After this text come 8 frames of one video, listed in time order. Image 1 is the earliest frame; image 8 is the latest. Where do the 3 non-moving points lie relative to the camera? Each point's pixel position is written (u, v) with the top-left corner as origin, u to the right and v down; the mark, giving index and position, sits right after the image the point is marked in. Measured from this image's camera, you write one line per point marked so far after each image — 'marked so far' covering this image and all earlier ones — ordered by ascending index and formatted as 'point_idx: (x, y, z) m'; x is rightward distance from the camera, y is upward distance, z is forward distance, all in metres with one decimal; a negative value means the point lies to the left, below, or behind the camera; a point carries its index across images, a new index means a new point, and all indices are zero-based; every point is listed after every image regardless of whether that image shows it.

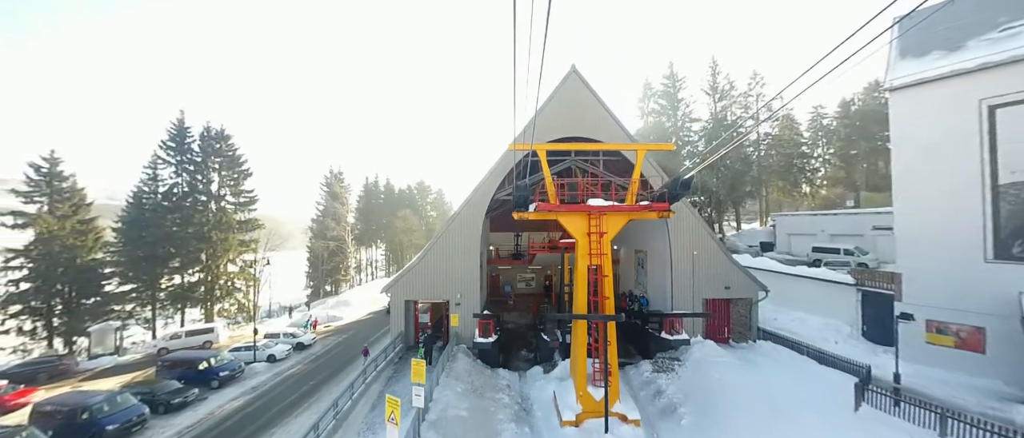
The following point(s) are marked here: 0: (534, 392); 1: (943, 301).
0: (+0.7, -5.7, +9.9) m
1: (+13.0, -2.4, +9.0) m
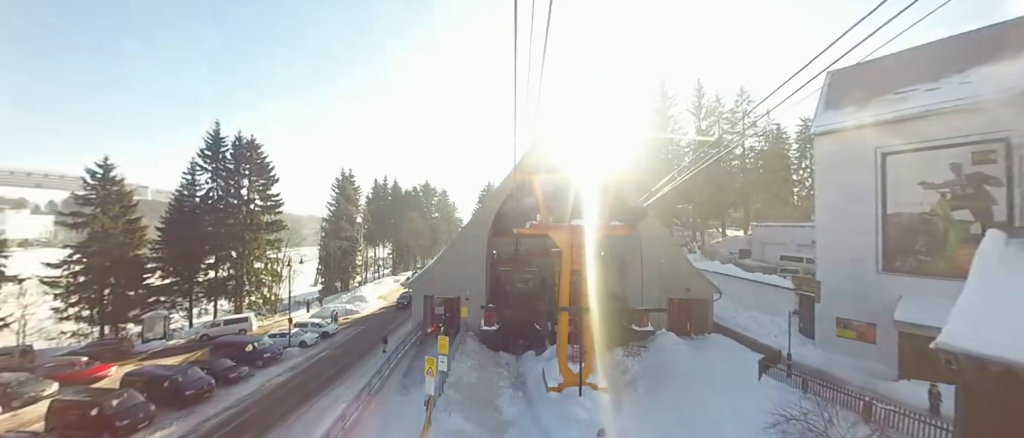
0: (+0.6, -6.2, +12.5) m
1: (+12.9, -3.2, +11.5) m
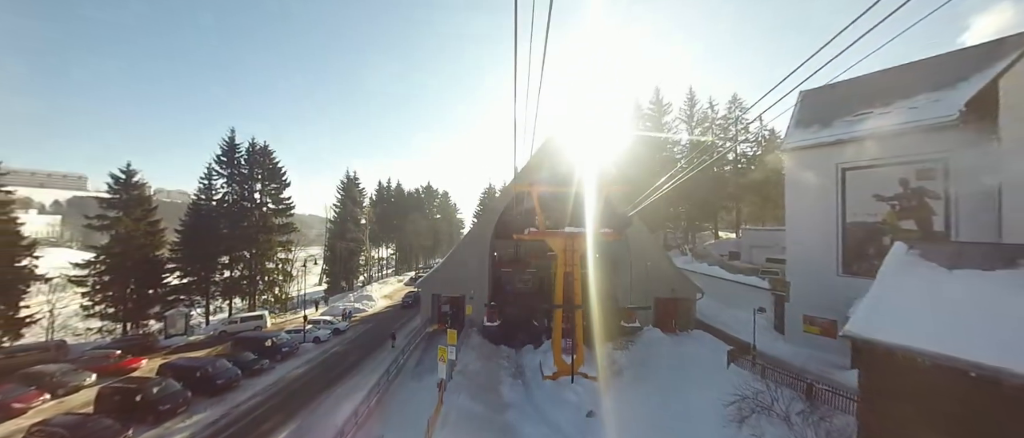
0: (+0.6, -6.5, +13.9) m
1: (+12.9, -3.5, +12.9) m
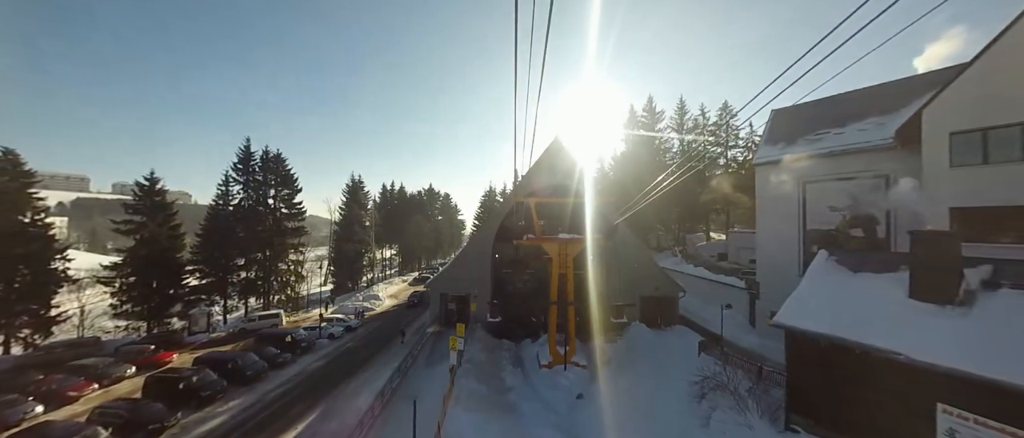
0: (+0.7, -6.9, +15.6) m
1: (+13.0, -3.9, +14.6) m
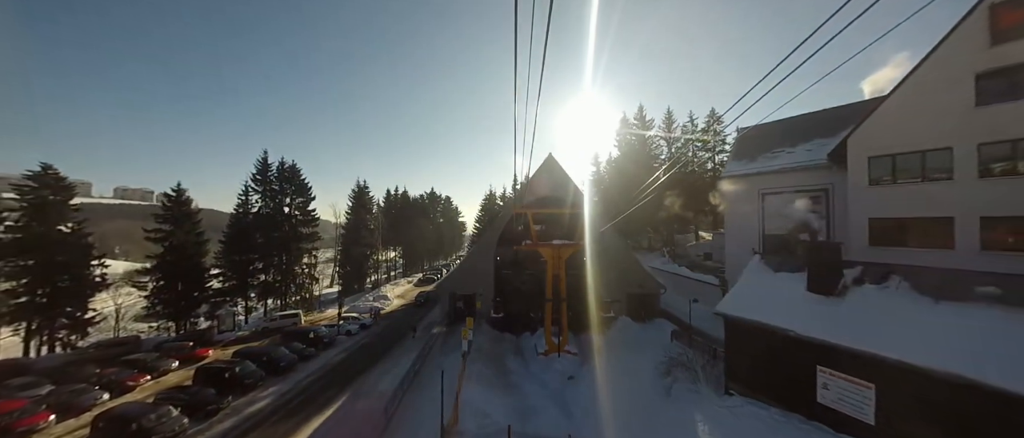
0: (+0.7, -7.4, +17.8) m
1: (+13.0, -4.2, +16.9) m
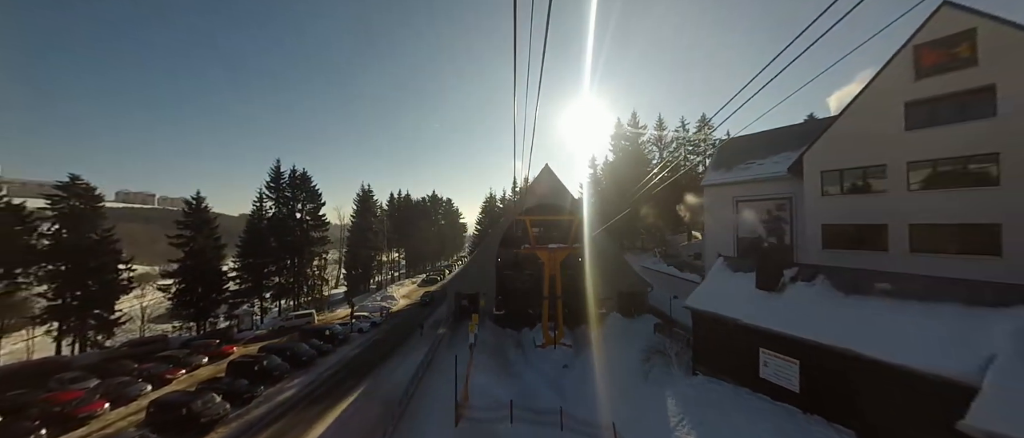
0: (+0.8, -7.7, +19.7) m
1: (+13.0, -4.5, +18.8) m
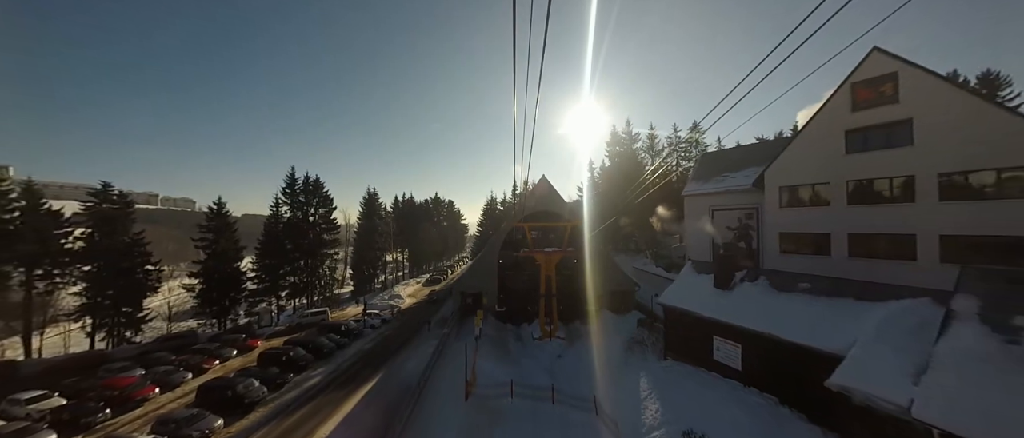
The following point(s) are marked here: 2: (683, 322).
0: (+0.8, -8.2, +22.0) m
1: (+13.0, -5.0, +21.0) m
2: (+7.7, -4.6, +13.6) m
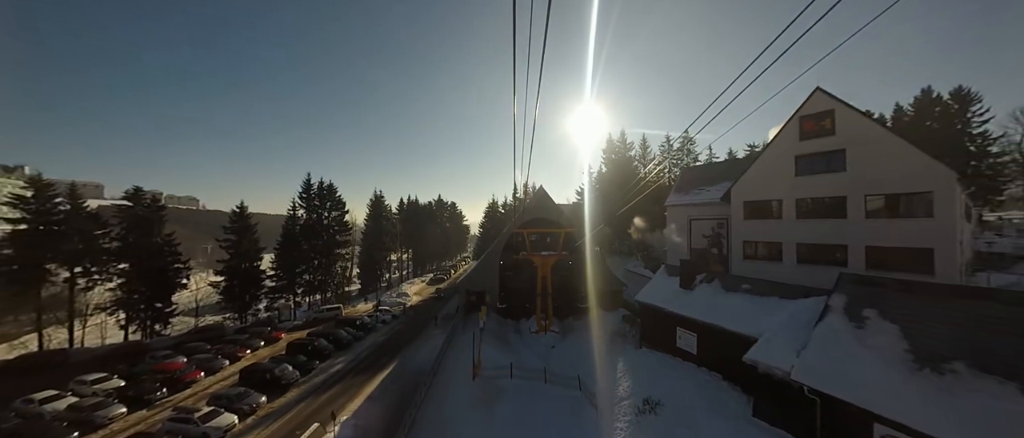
0: (+0.8, -8.8, +24.7) m
1: (+13.1, -5.6, +23.7) m
2: (+7.7, -5.2, +16.2) m
